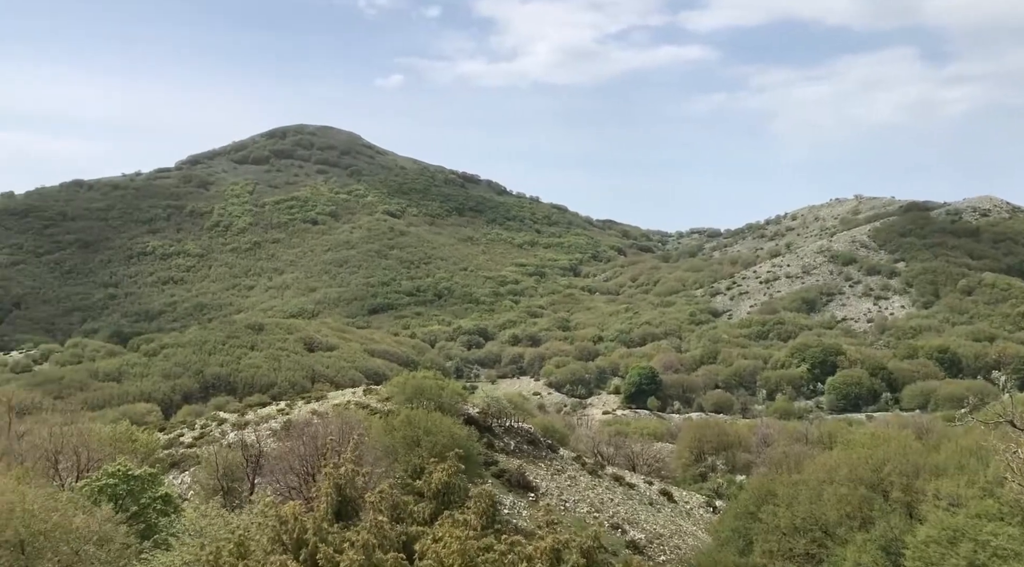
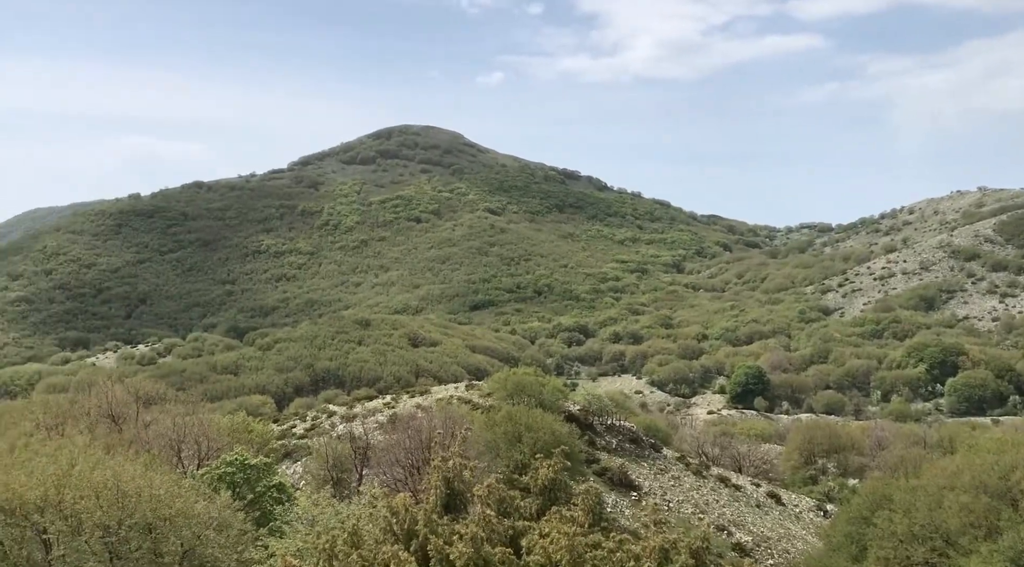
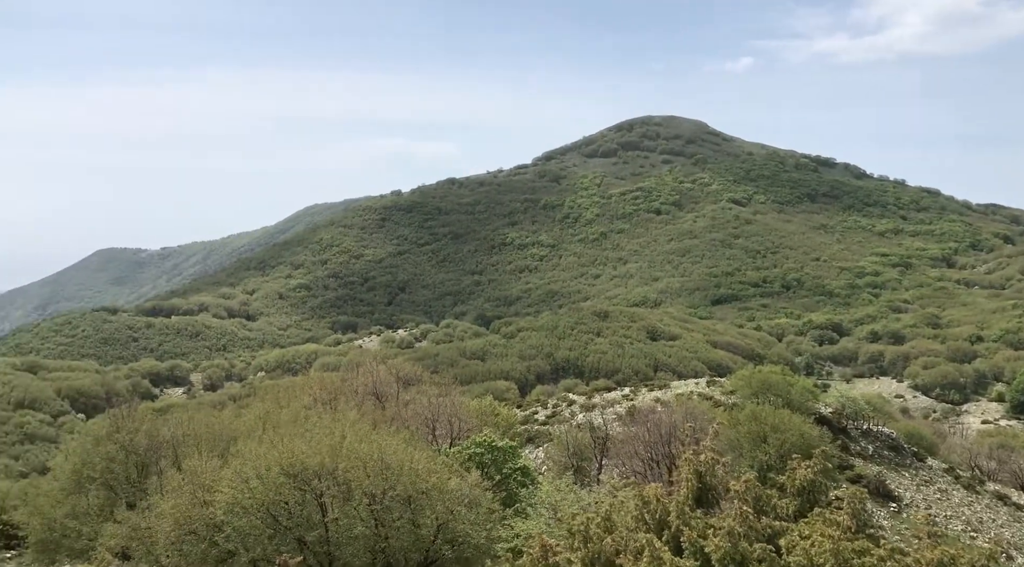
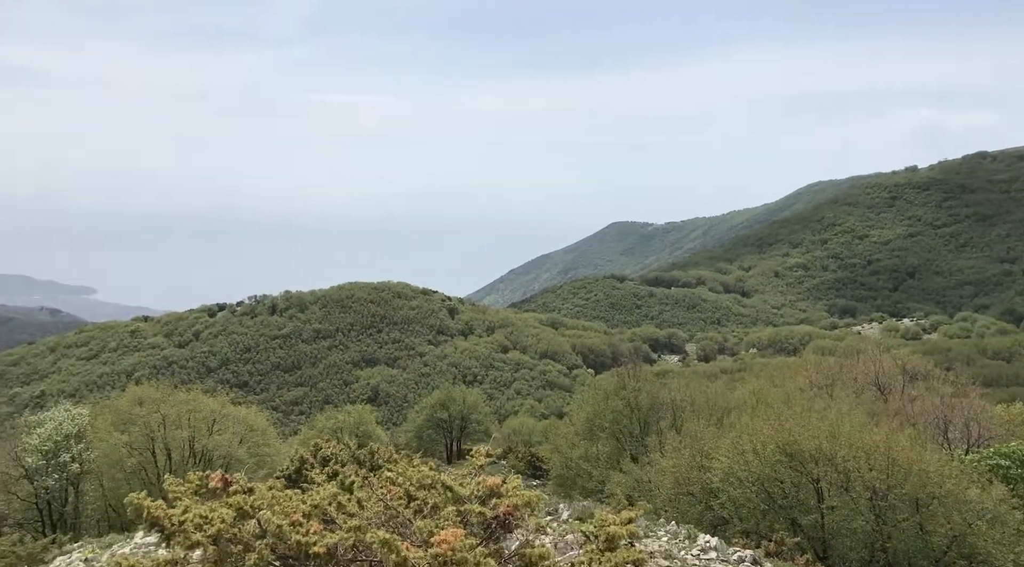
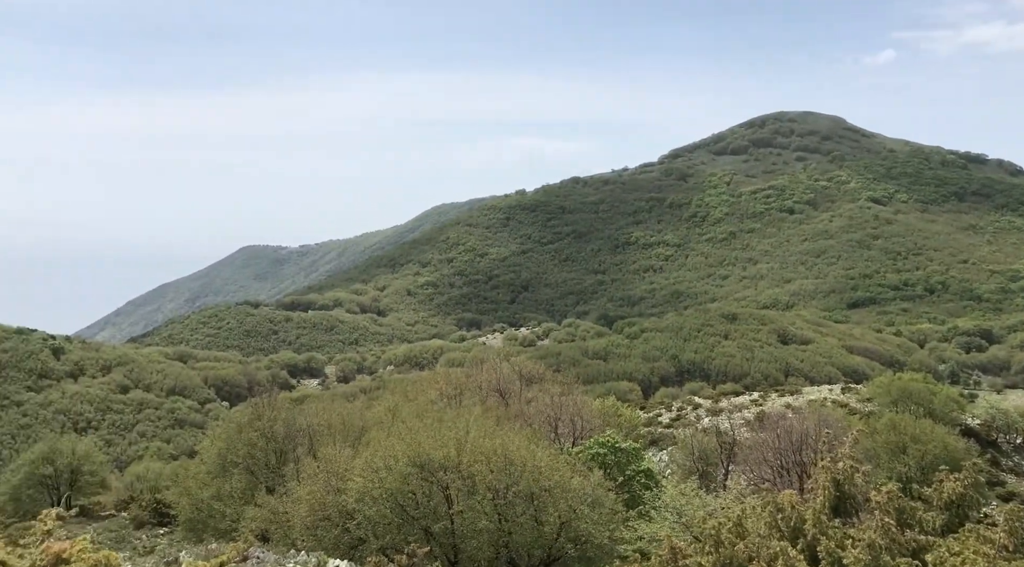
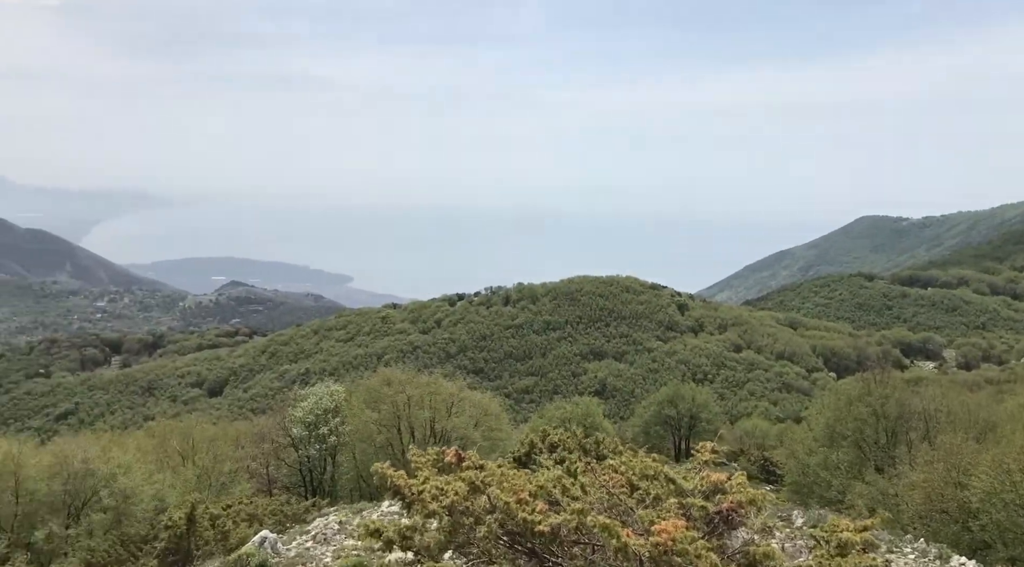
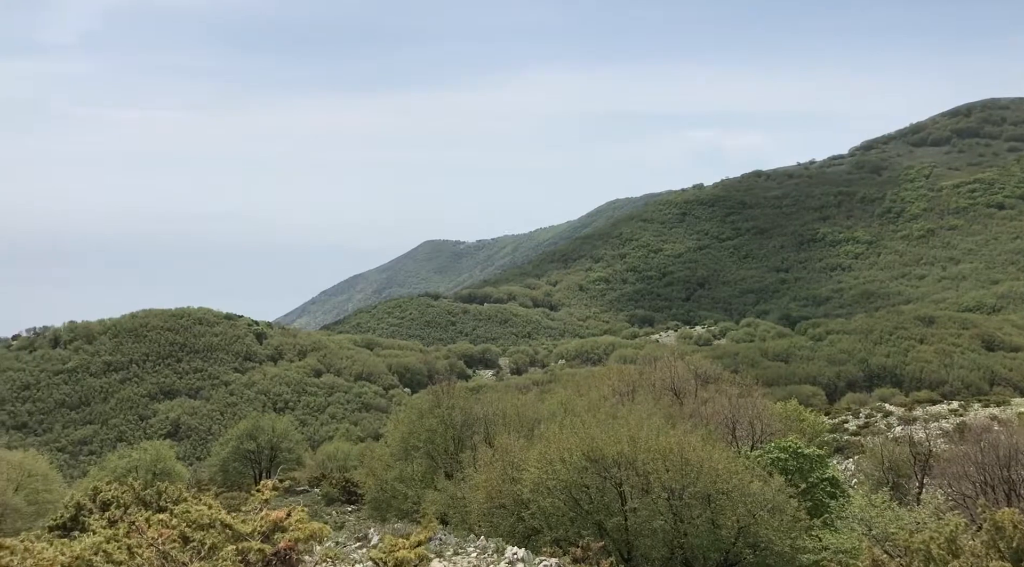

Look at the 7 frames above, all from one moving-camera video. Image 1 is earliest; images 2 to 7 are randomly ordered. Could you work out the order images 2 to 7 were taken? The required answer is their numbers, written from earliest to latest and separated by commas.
2, 3, 5, 7, 4, 6
